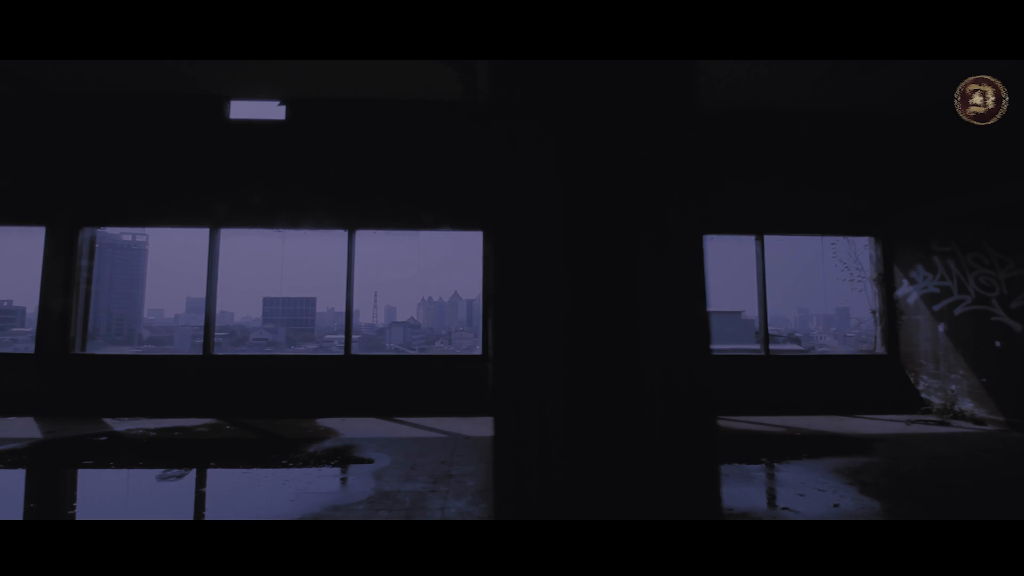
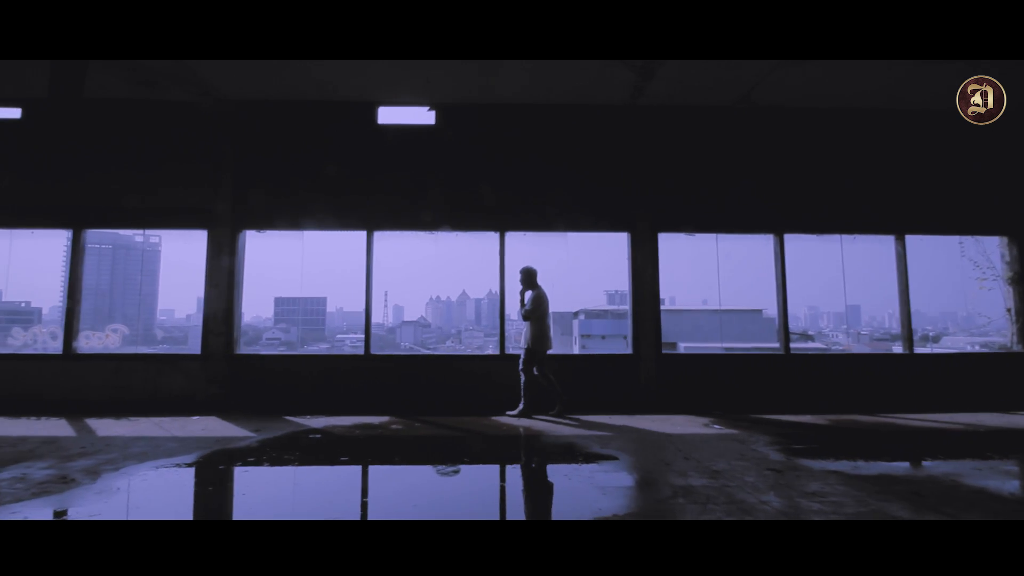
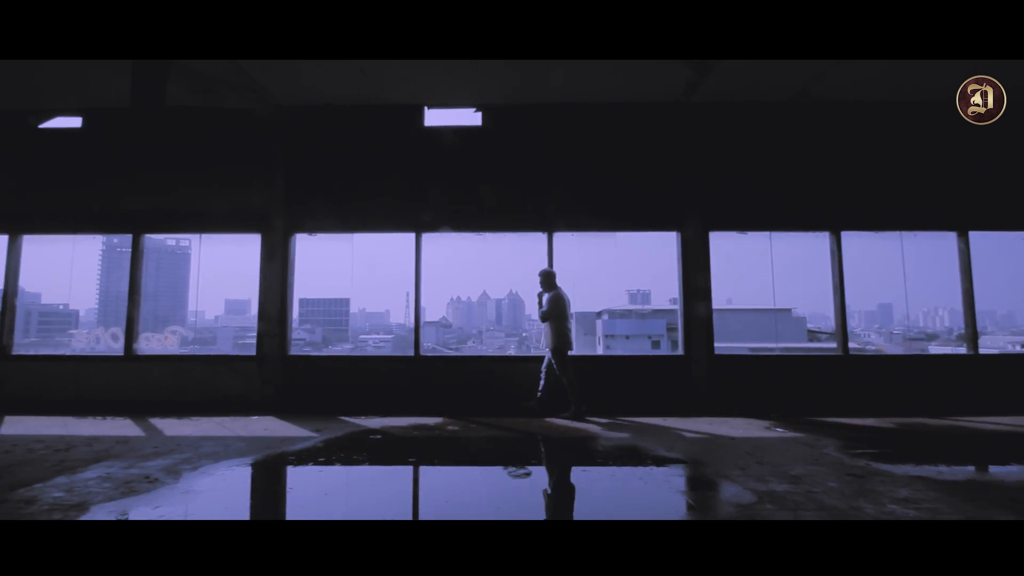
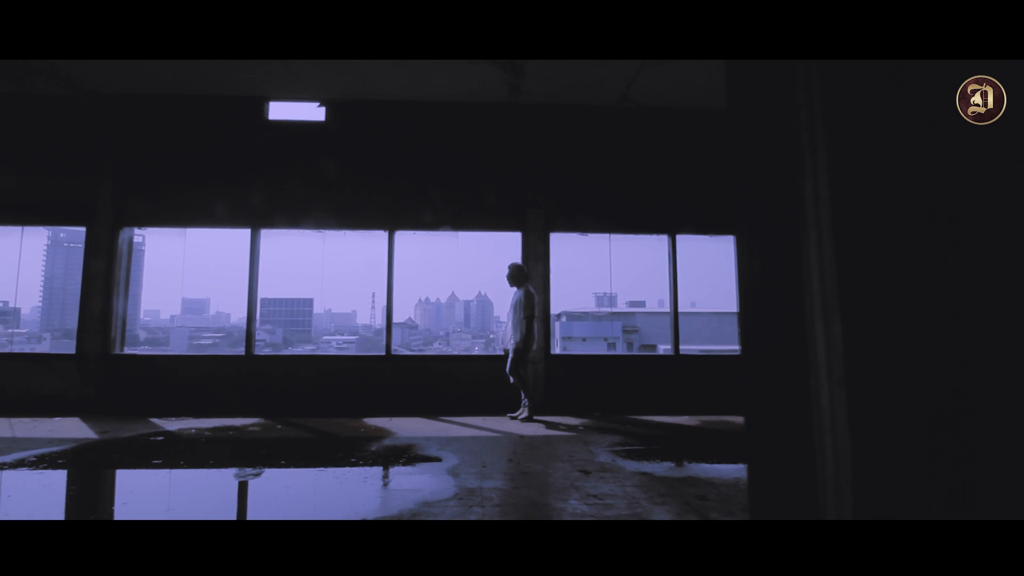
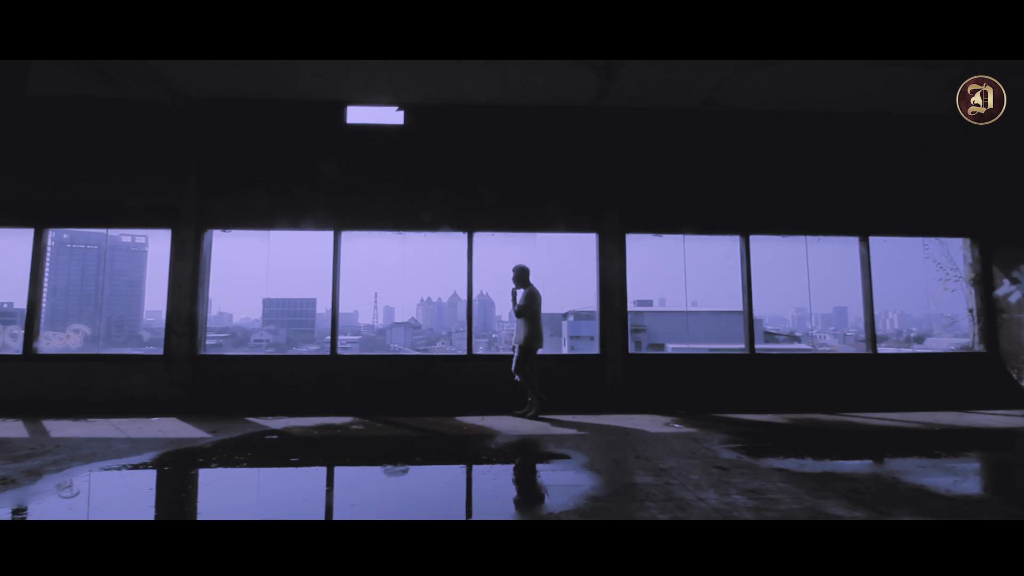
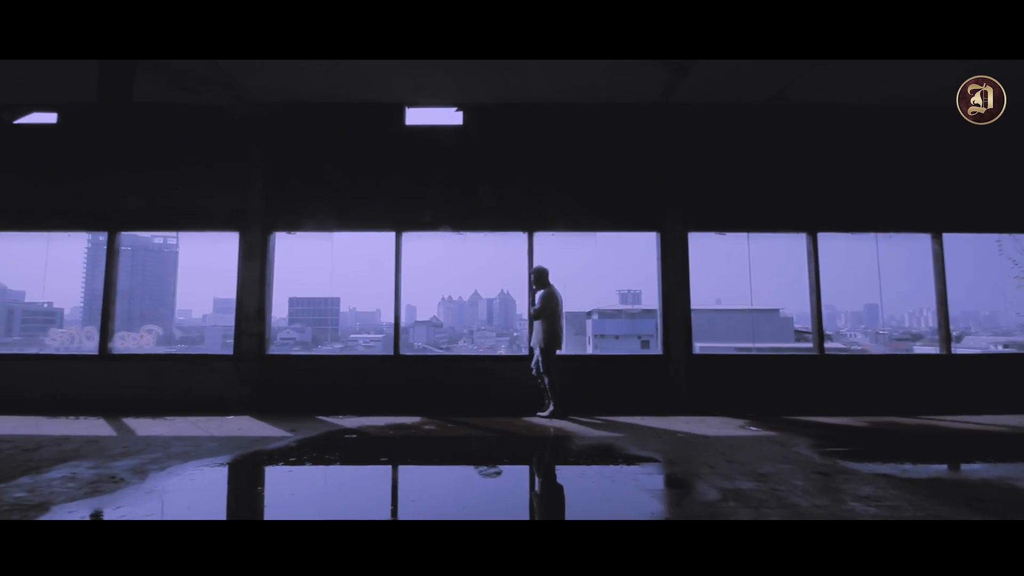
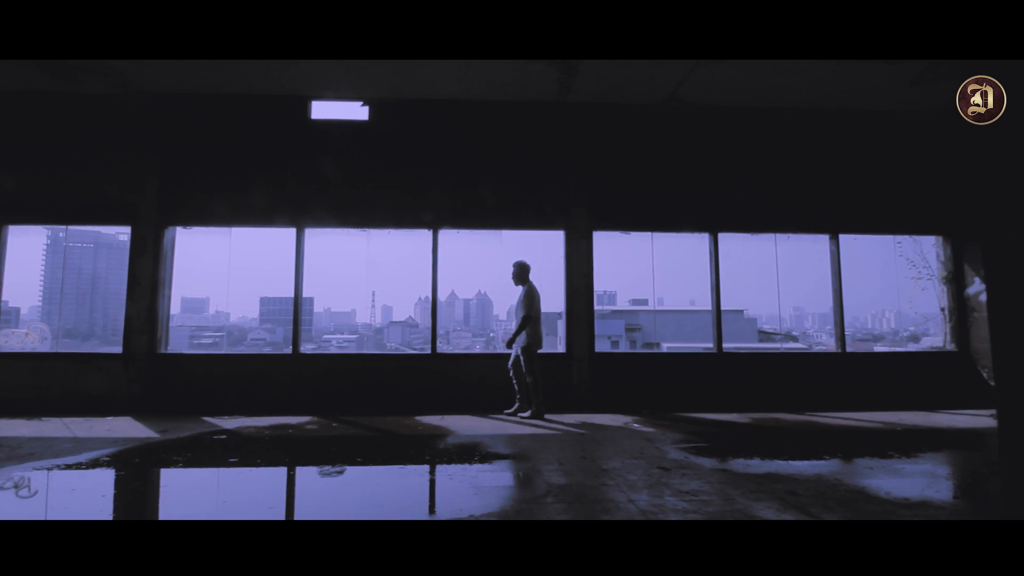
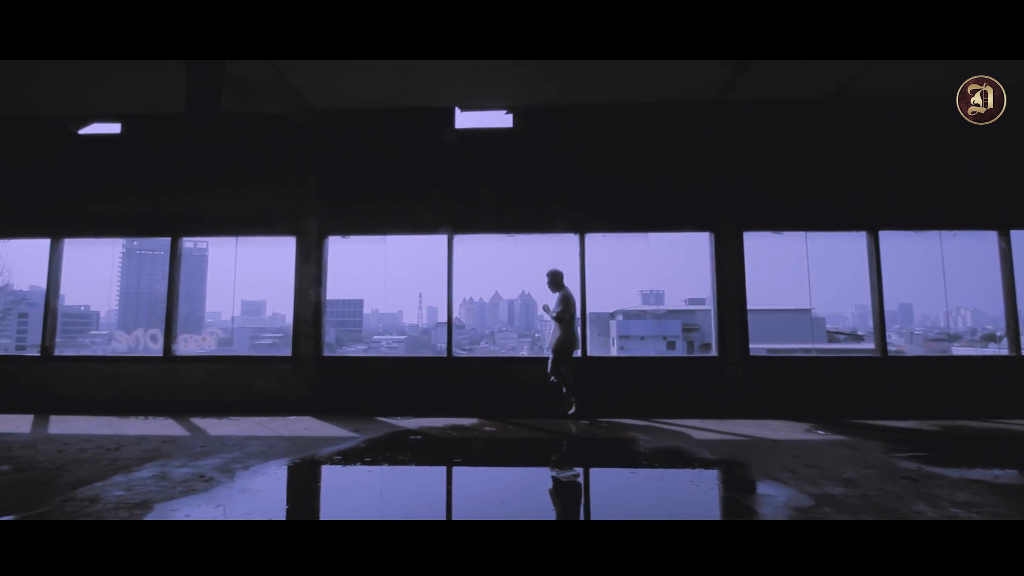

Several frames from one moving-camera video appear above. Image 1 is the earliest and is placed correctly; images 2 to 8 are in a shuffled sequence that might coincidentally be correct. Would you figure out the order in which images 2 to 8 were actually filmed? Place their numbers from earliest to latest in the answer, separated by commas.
4, 7, 5, 2, 6, 3, 8
